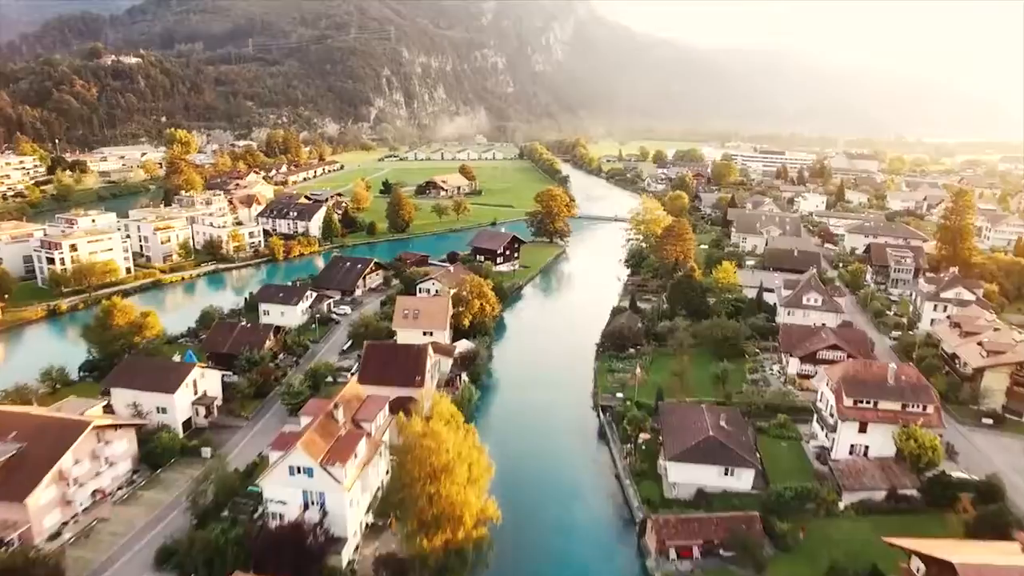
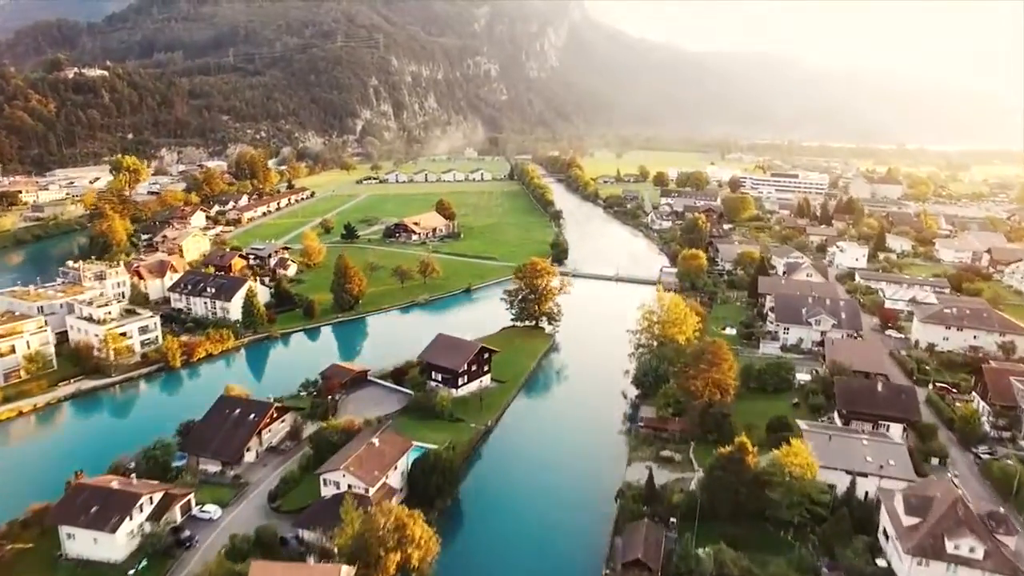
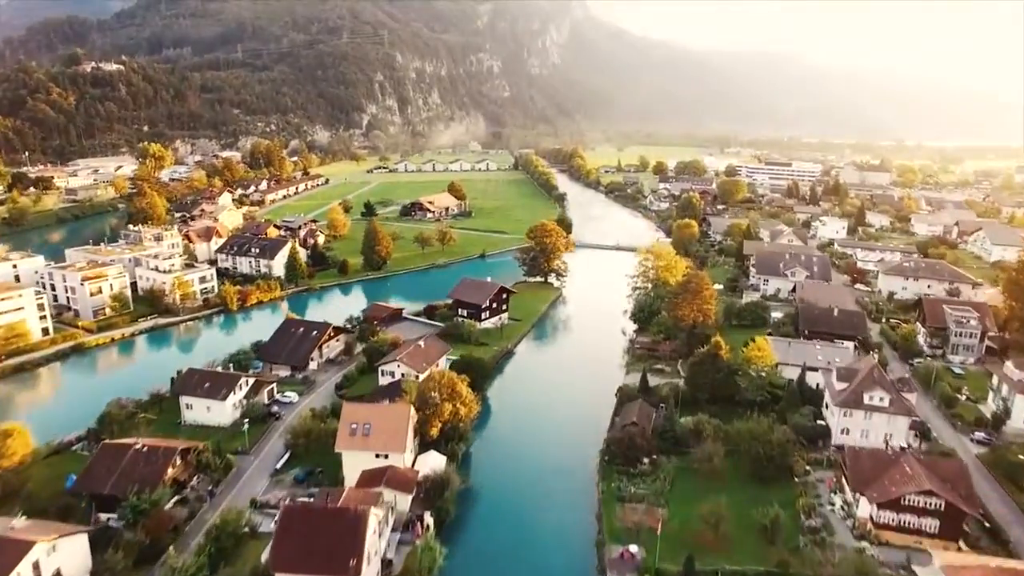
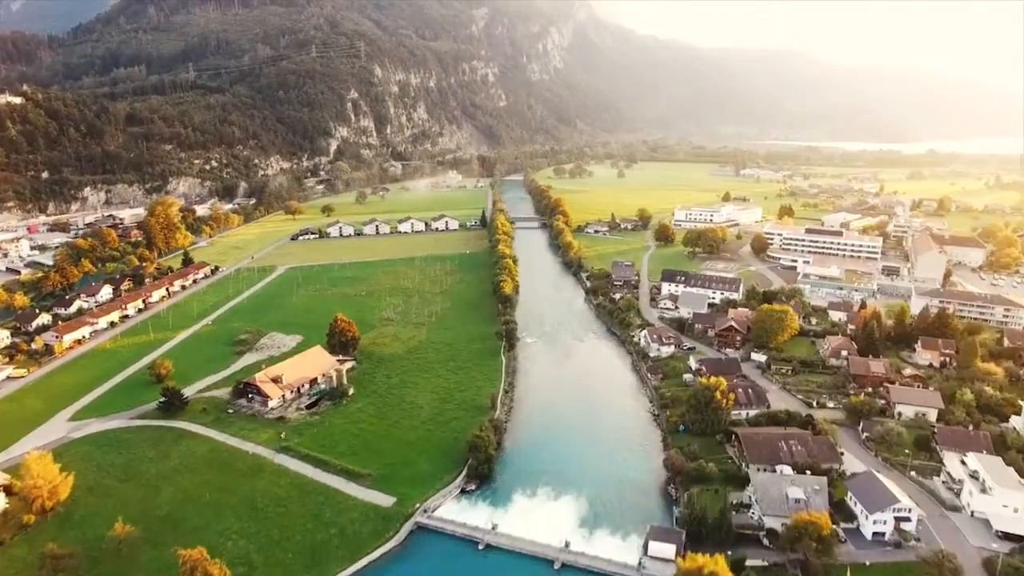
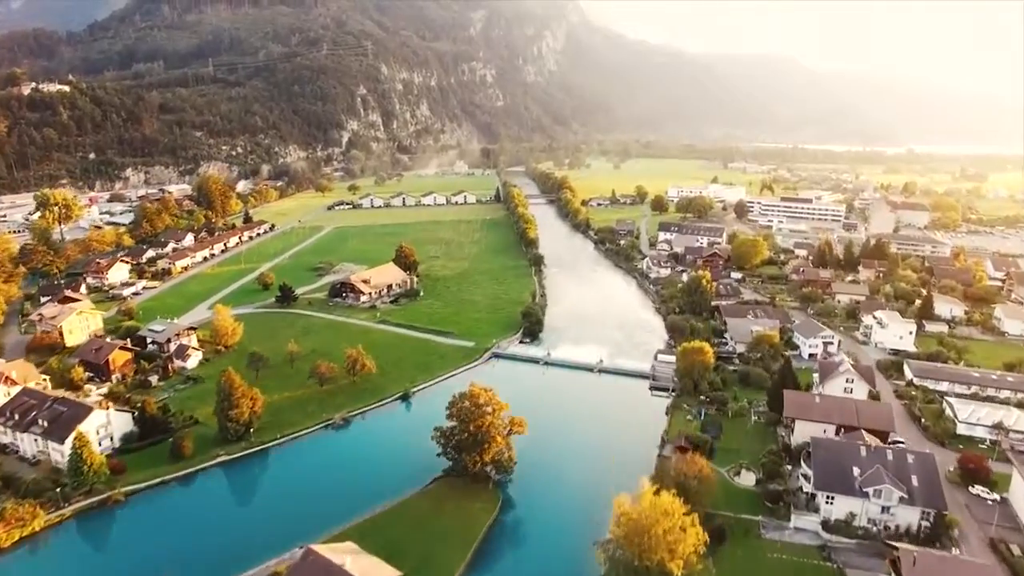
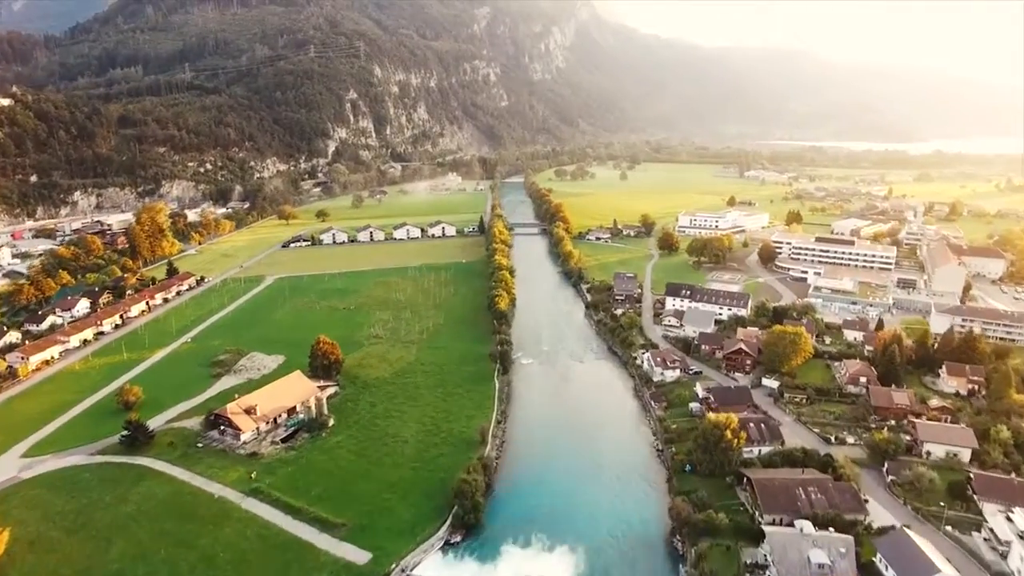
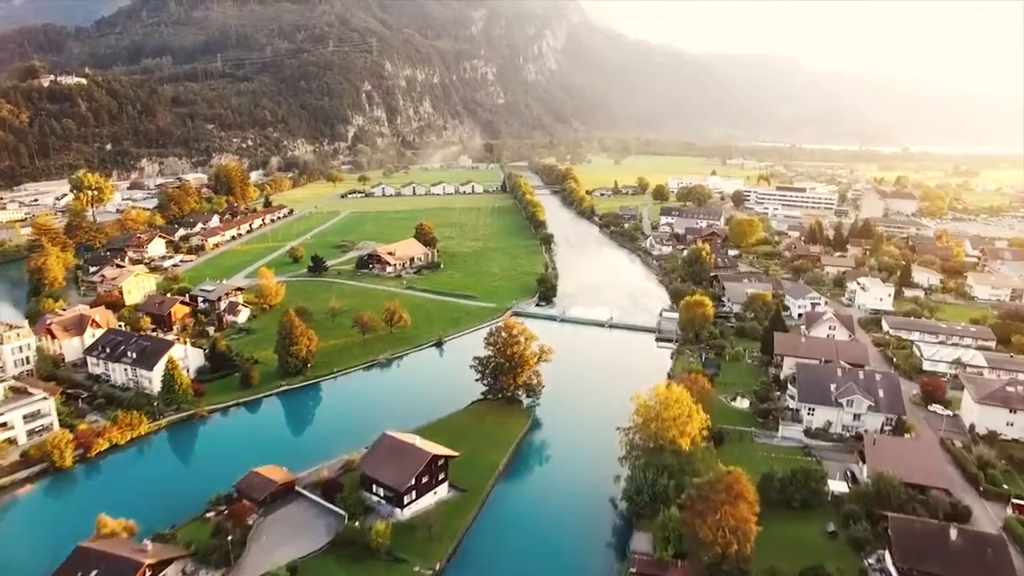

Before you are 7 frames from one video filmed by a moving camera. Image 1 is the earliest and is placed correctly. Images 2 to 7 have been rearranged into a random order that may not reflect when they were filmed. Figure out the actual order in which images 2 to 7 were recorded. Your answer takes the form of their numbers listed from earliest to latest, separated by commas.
3, 2, 7, 5, 4, 6
